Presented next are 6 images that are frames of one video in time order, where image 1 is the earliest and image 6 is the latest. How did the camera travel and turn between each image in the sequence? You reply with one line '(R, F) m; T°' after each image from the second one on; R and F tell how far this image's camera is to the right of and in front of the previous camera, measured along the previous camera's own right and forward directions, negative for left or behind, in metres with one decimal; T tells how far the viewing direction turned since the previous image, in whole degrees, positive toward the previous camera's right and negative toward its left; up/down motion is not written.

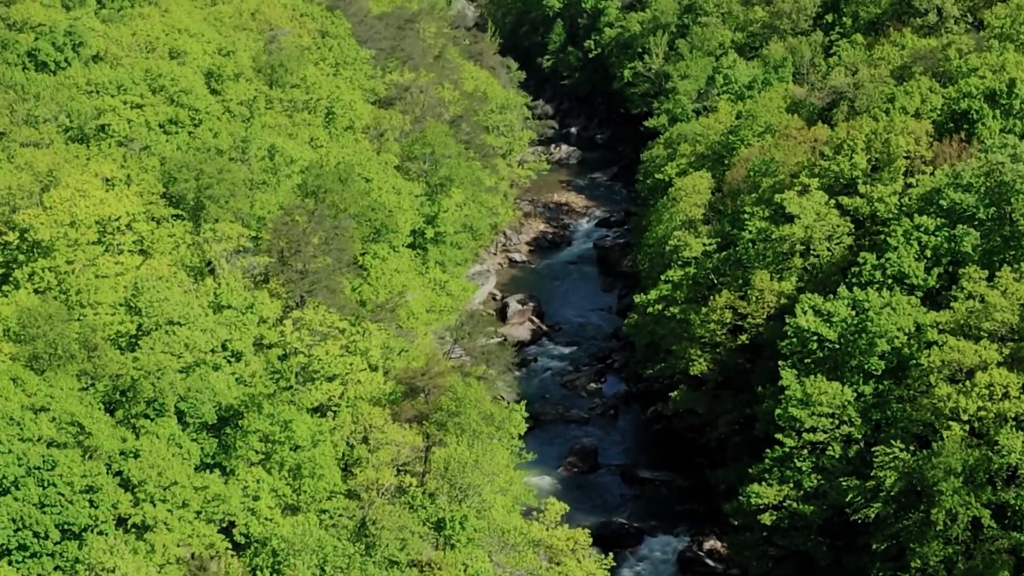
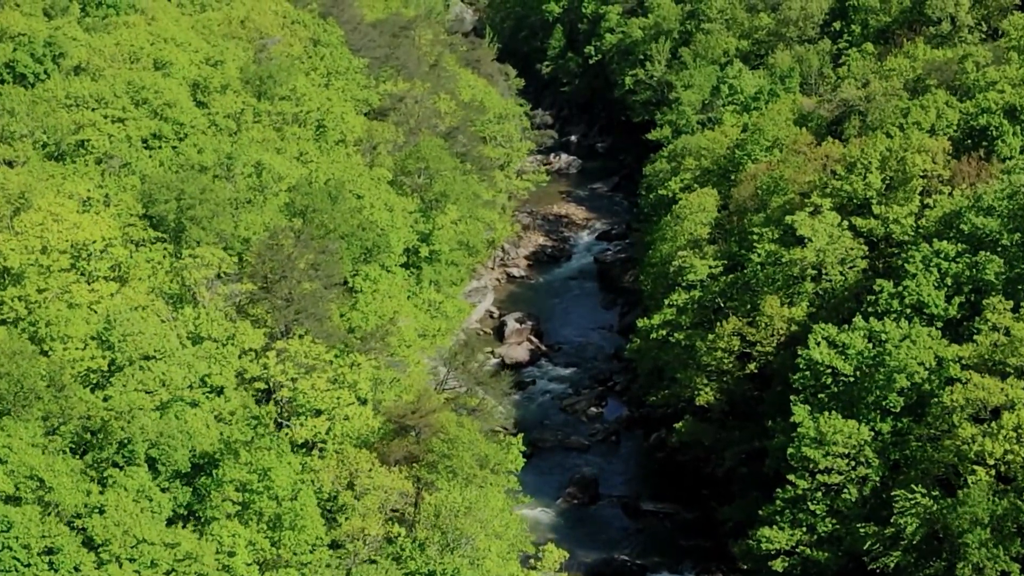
(+0.2, +2.3) m; 0°
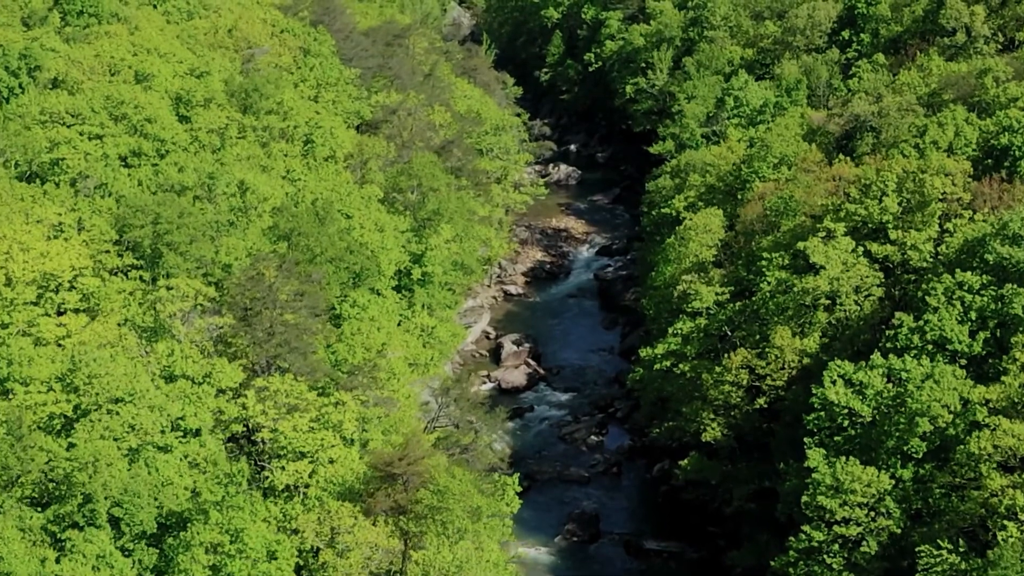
(+0.2, +2.5) m; 0°
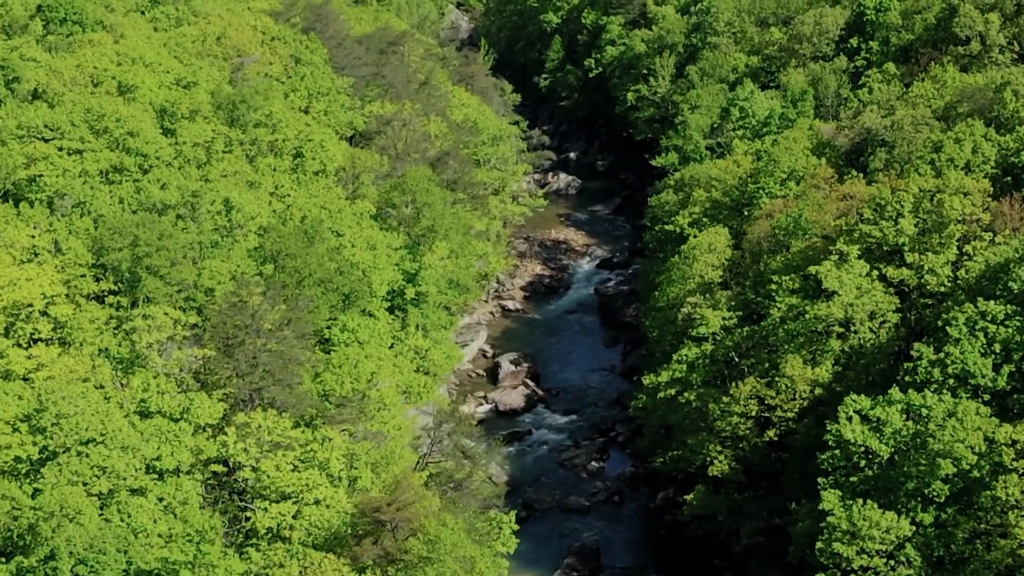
(+0.1, +2.1) m; 0°
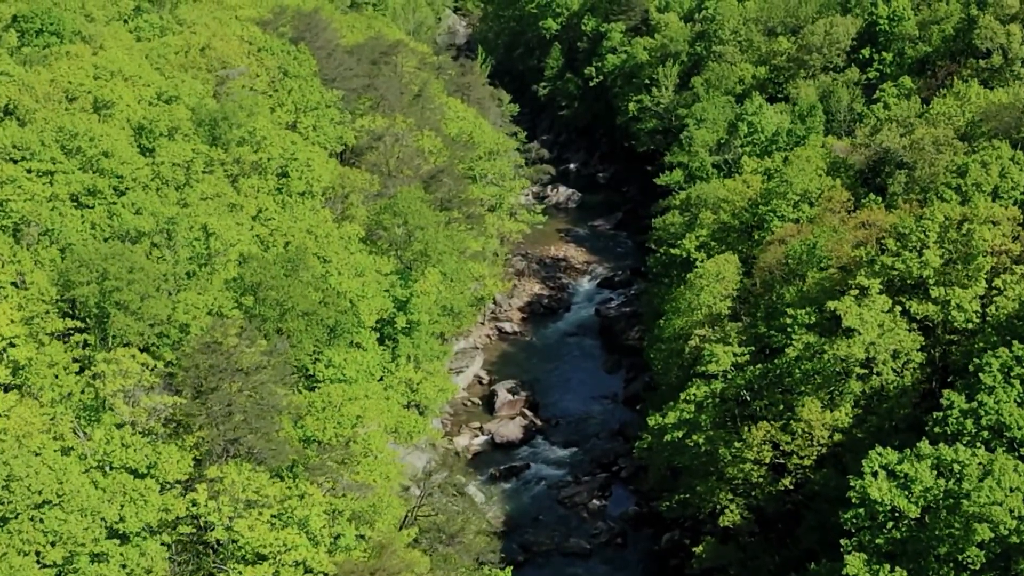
(+0.2, +2.9) m; 0°
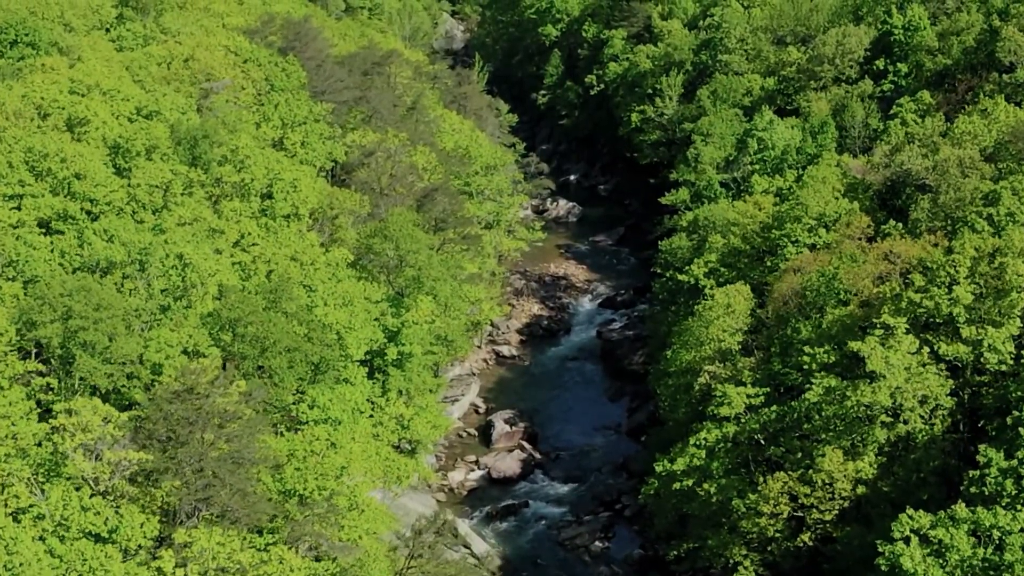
(+0.1, +2.9) m; 0°
